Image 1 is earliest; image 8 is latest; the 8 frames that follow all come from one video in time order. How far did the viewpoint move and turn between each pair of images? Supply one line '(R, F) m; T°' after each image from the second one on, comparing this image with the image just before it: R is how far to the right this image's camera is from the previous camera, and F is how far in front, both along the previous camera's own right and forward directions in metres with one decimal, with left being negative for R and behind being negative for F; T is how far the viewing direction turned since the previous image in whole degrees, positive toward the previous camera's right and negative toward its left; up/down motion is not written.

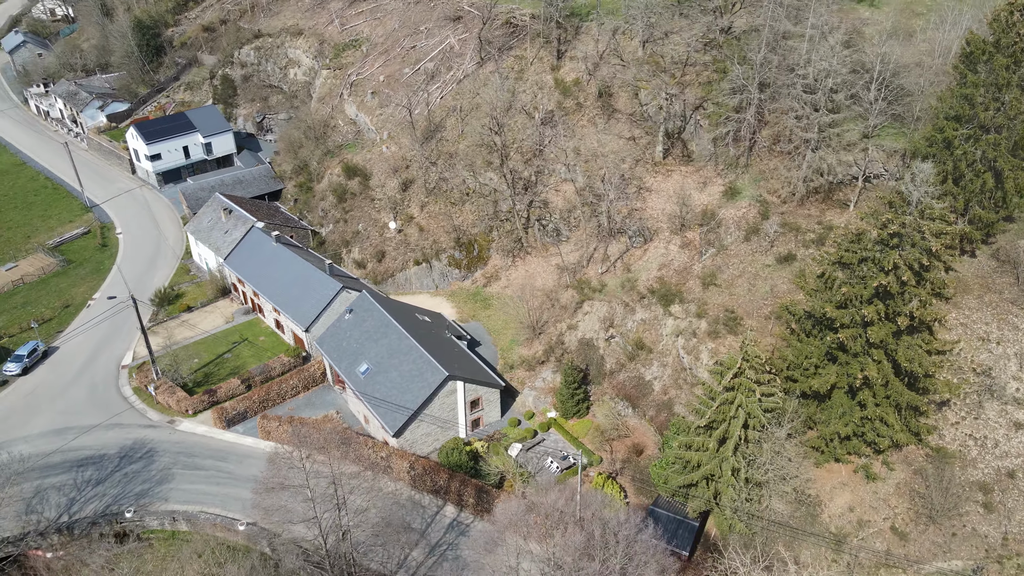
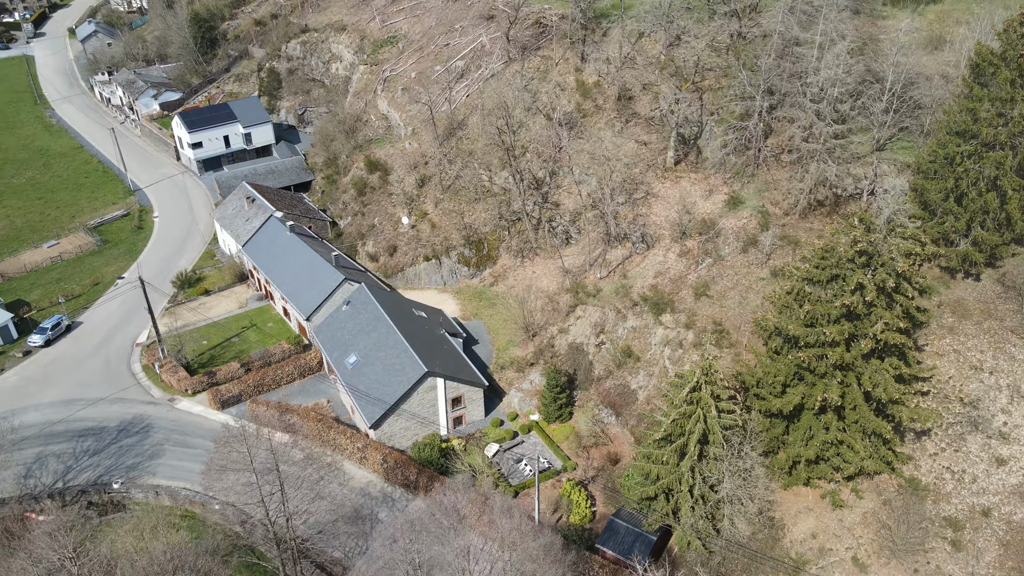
(+3.5, +0.2) m; -5°
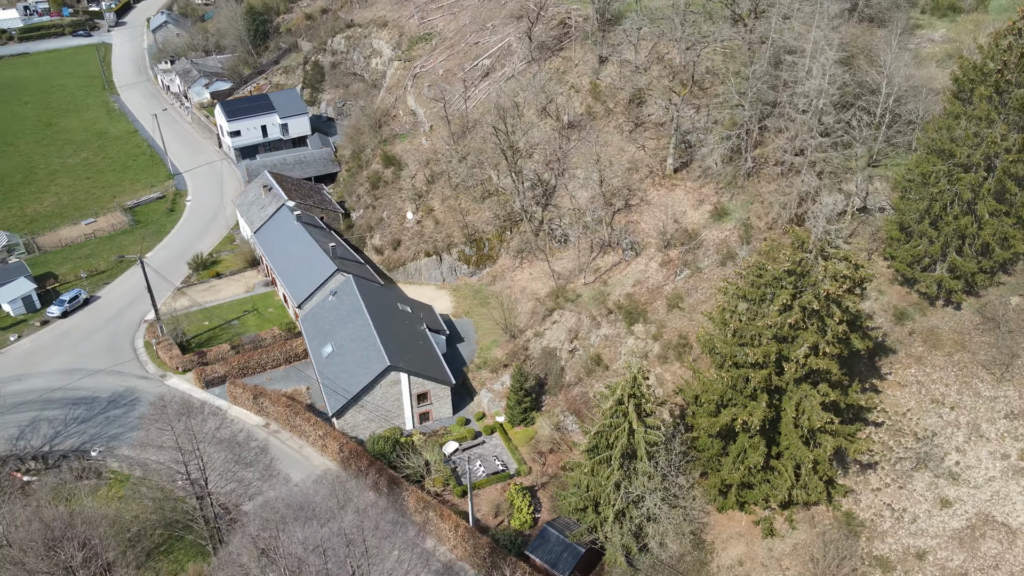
(+4.6, +0.3) m; -6°
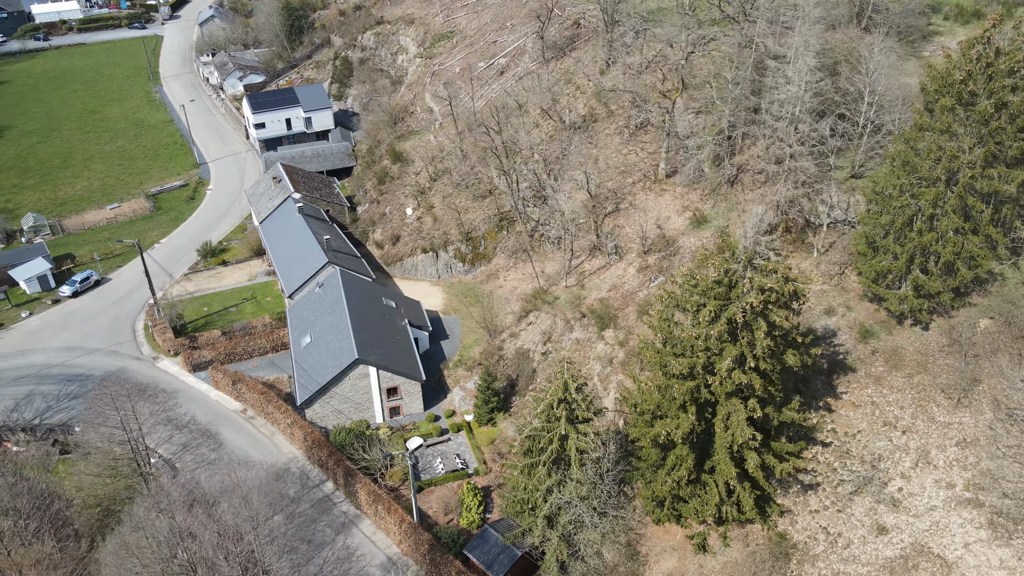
(+3.7, +0.2) m; -4°
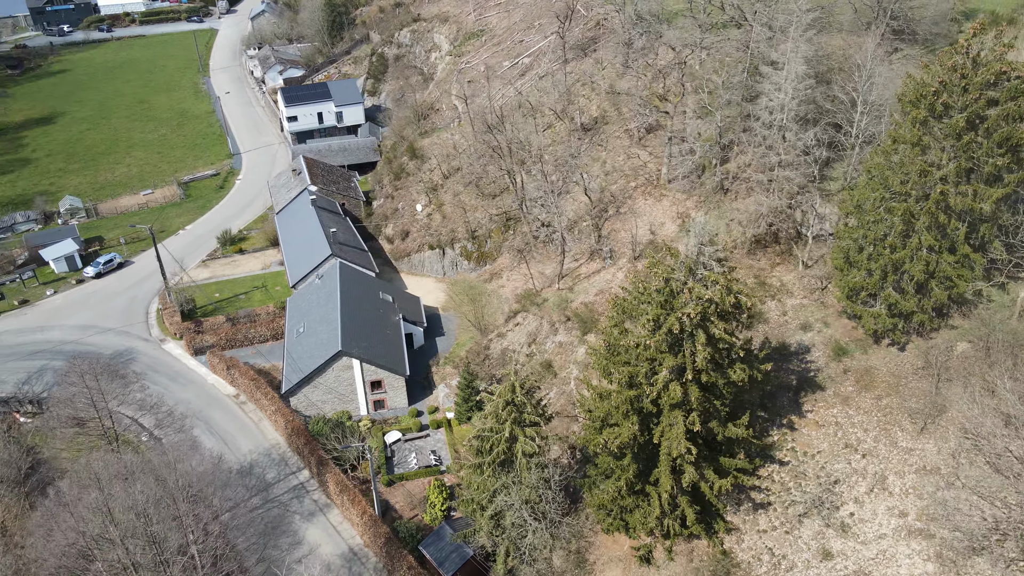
(+3.2, +0.1) m; -4°
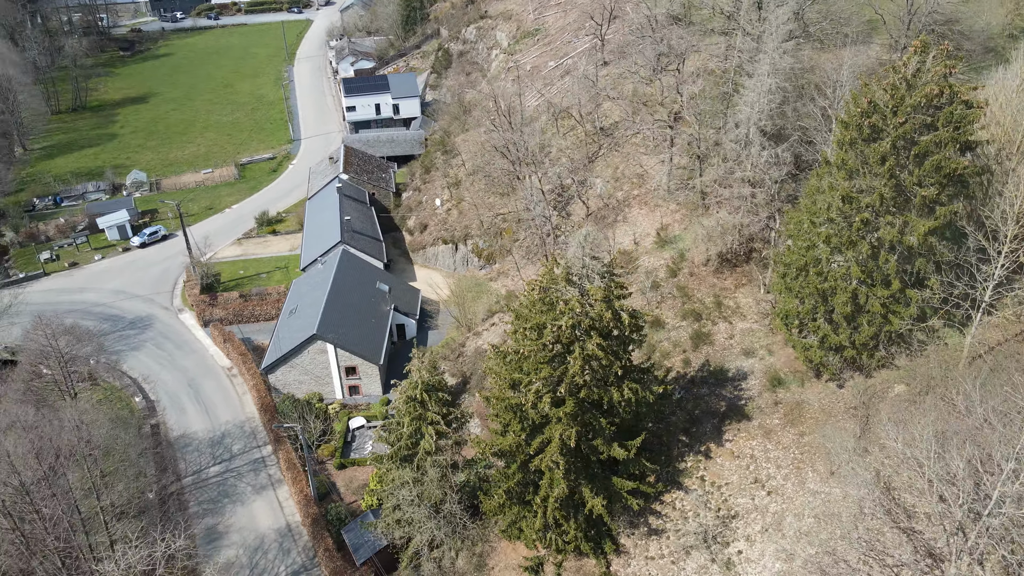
(+5.9, +0.4) m; -8°
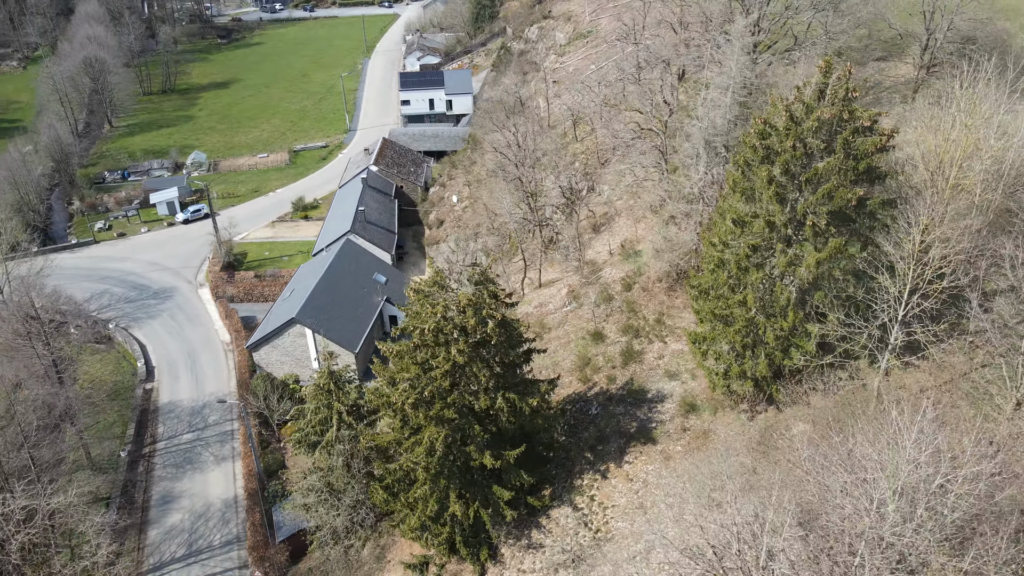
(+5.9, +0.3) m; -8°
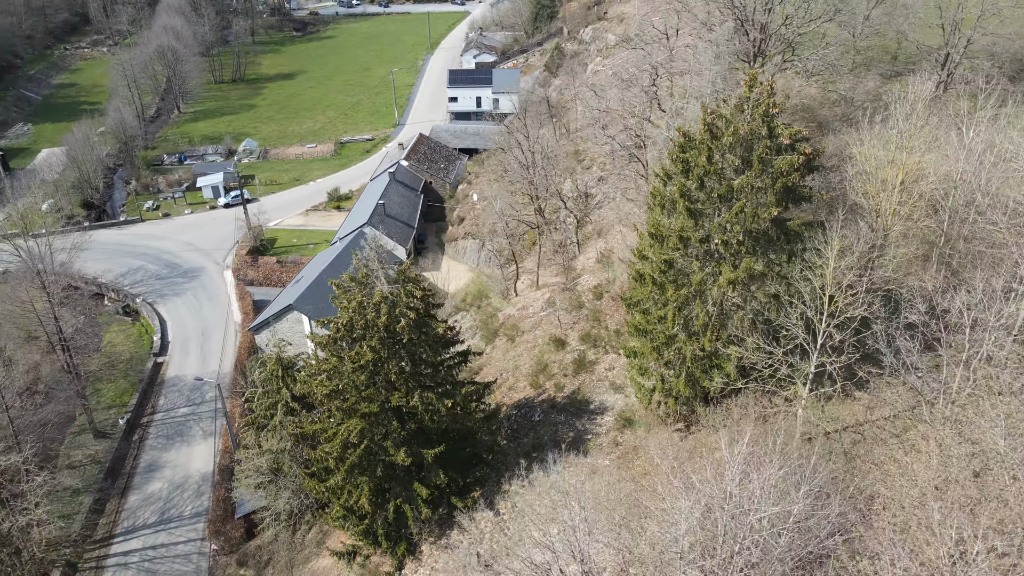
(+4.3, +0.2) m; -6°
